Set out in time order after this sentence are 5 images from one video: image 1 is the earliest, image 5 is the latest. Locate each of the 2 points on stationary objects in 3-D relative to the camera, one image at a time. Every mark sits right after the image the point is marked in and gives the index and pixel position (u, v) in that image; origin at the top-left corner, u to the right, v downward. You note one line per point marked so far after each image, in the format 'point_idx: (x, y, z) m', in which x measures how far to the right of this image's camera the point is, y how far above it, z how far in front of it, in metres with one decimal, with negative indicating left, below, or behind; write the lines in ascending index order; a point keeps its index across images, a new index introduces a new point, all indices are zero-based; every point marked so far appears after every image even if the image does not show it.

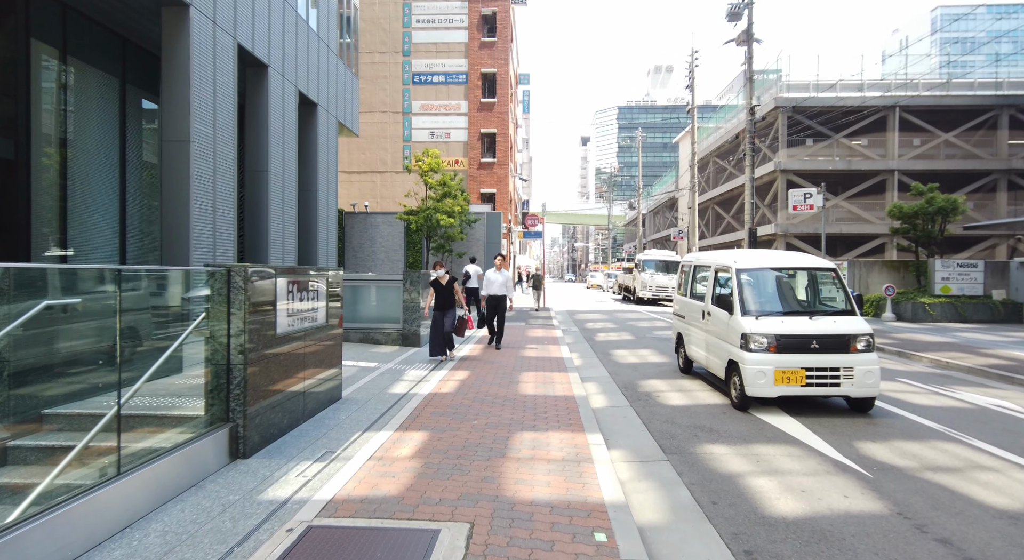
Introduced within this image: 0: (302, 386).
0: (-2.1, -1.1, +5.8) m
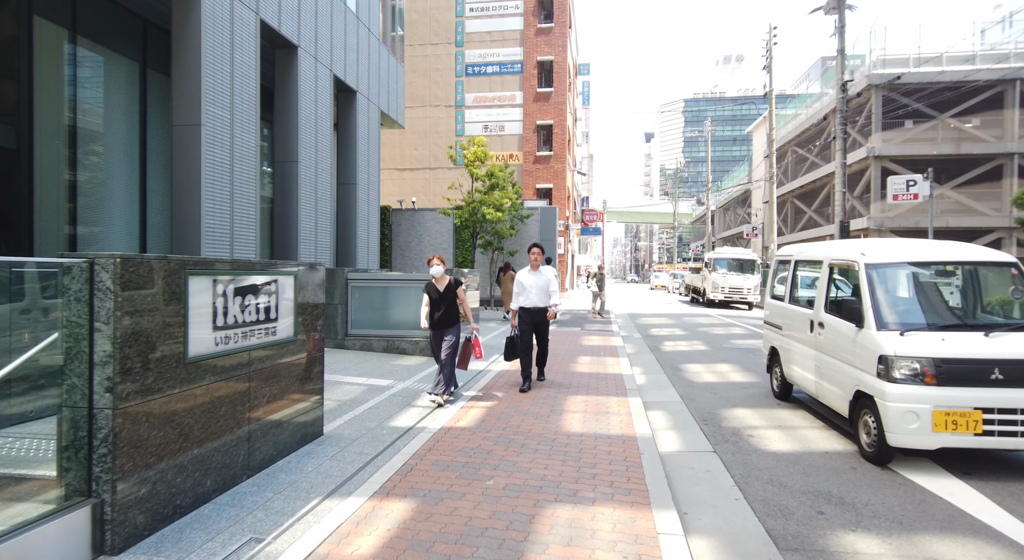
0: (-1.9, -1.0, +4.1) m
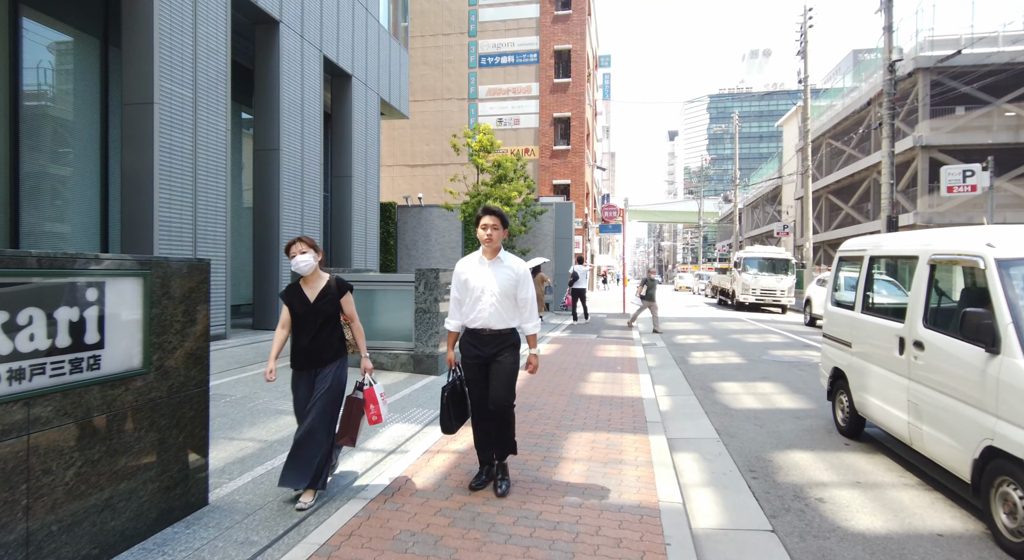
0: (-2.1, -1.1, +2.5) m
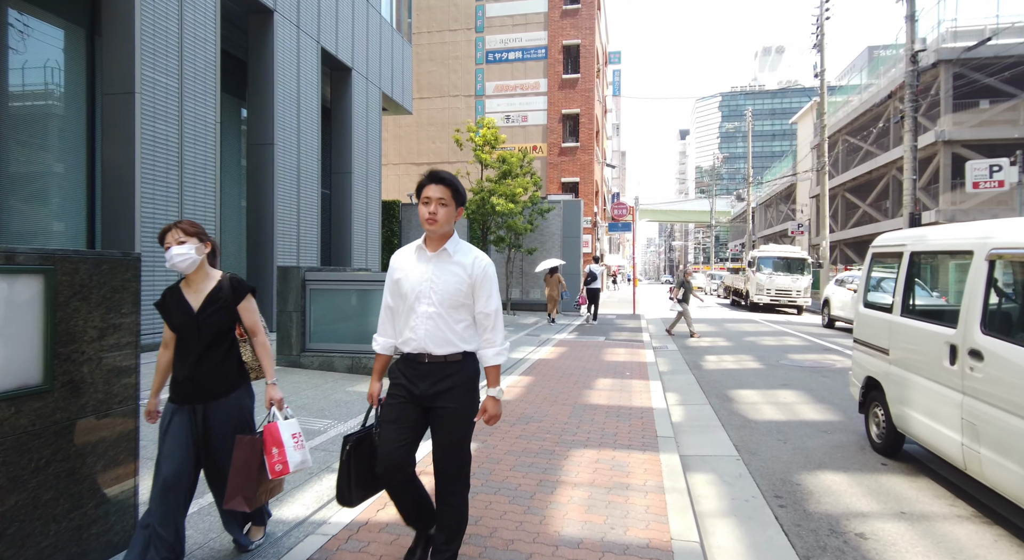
0: (-2.2, -1.0, +2.0) m
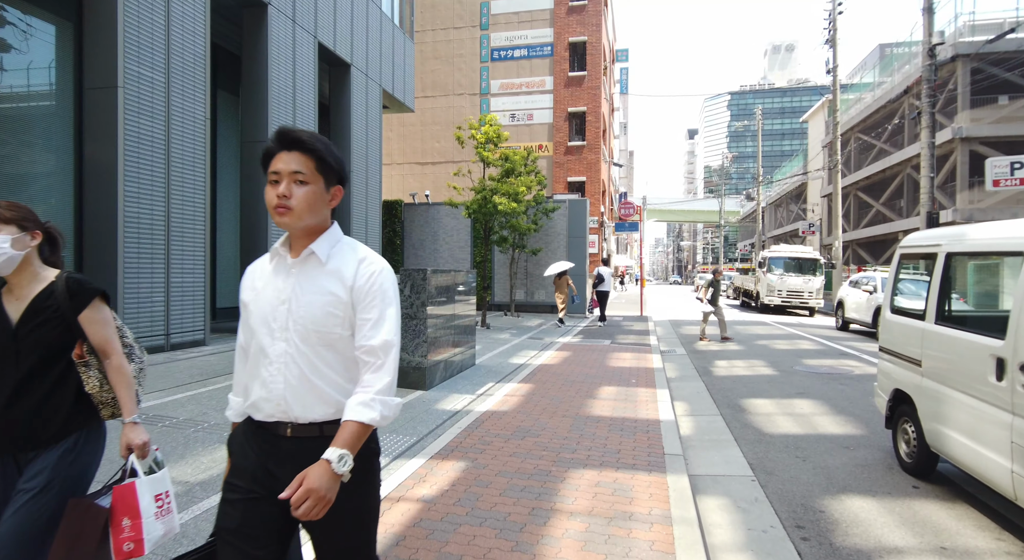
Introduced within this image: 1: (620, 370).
0: (-2.3, -1.1, +1.6) m
1: (+1.7, -1.4, +9.6) m
